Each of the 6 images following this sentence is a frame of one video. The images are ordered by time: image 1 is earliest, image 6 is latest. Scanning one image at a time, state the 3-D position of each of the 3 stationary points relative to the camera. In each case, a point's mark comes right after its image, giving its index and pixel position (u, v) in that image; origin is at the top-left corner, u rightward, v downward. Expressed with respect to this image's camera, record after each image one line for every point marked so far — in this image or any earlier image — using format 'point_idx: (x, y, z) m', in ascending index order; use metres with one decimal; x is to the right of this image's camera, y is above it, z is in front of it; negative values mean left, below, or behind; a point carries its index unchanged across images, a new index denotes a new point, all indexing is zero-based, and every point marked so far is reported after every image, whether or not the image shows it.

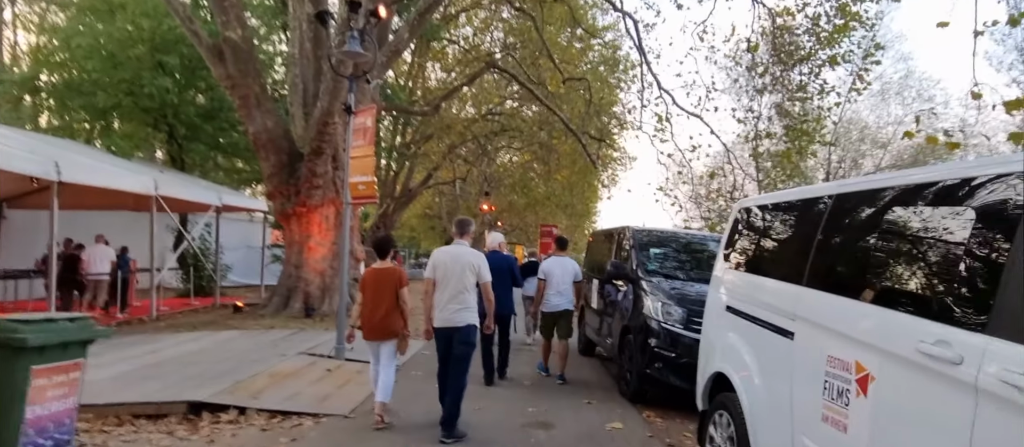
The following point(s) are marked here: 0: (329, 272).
0: (-4.5, -1.2, +14.8) m
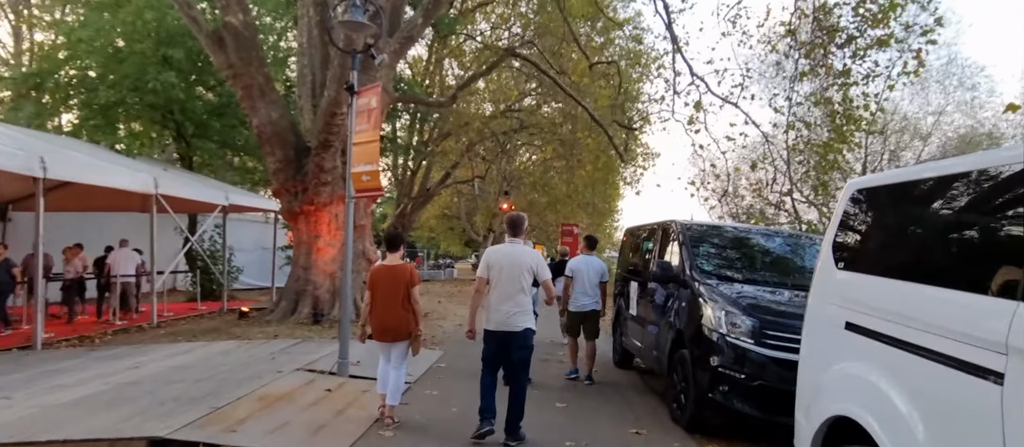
0: (-3.9, -1.2, +13.9) m
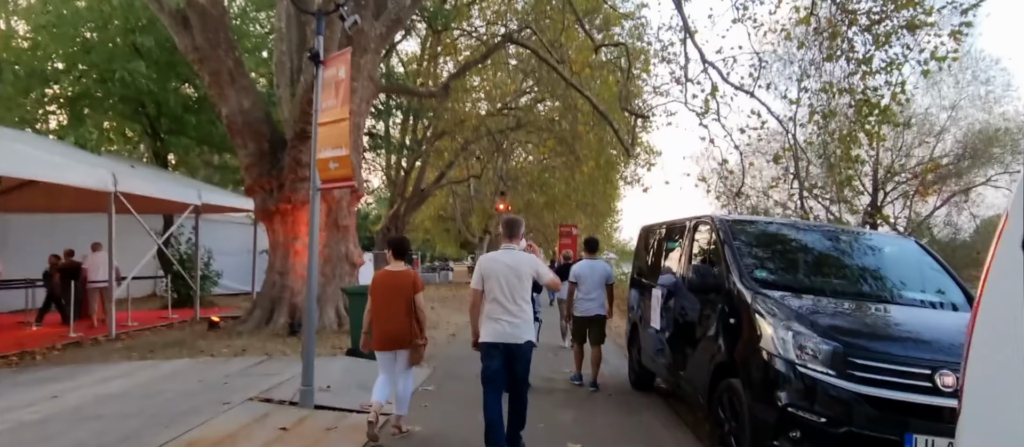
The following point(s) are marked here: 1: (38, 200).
0: (-4.0, -1.2, +12.6) m
1: (-13.4, +0.7, +17.3) m
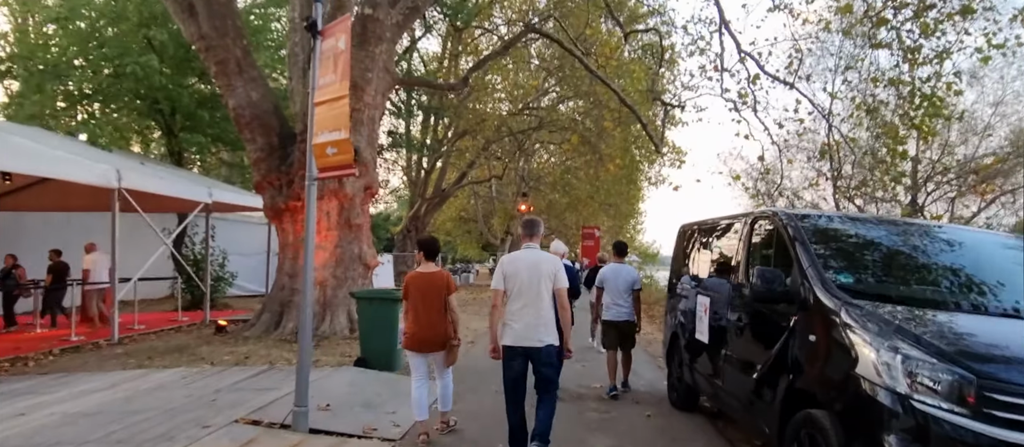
0: (-3.5, -1.1, +11.9) m
1: (-12.8, +0.7, +16.9) m
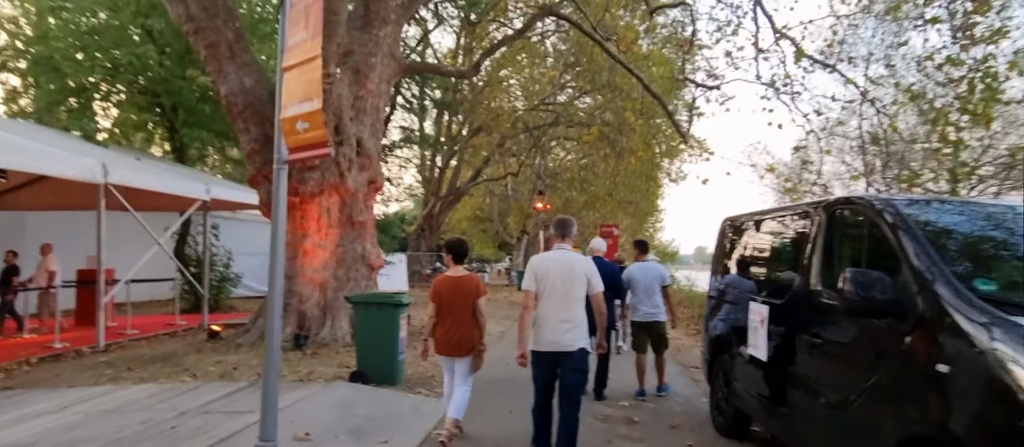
0: (-3.2, -1.1, +11.0) m
1: (-12.3, +0.7, +16.2) m
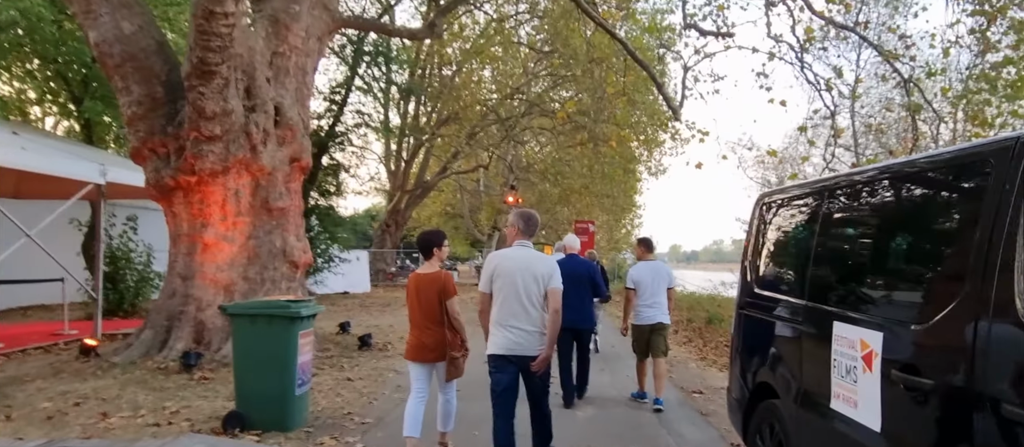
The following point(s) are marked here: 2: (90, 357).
0: (-3.9, -0.9, +8.7) m
1: (-13.2, +0.9, +13.6) m
2: (-5.9, -1.9, +8.5) m
